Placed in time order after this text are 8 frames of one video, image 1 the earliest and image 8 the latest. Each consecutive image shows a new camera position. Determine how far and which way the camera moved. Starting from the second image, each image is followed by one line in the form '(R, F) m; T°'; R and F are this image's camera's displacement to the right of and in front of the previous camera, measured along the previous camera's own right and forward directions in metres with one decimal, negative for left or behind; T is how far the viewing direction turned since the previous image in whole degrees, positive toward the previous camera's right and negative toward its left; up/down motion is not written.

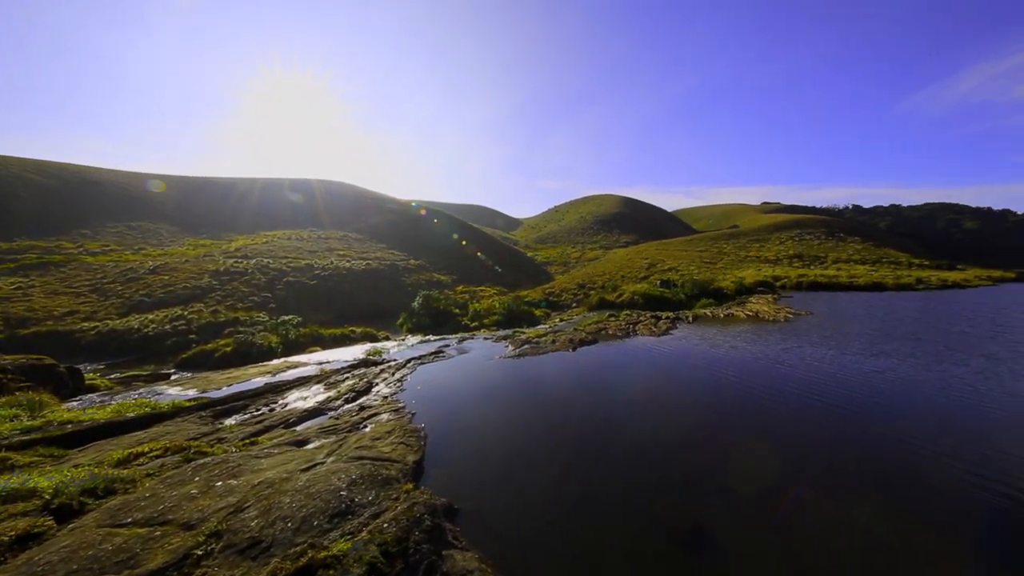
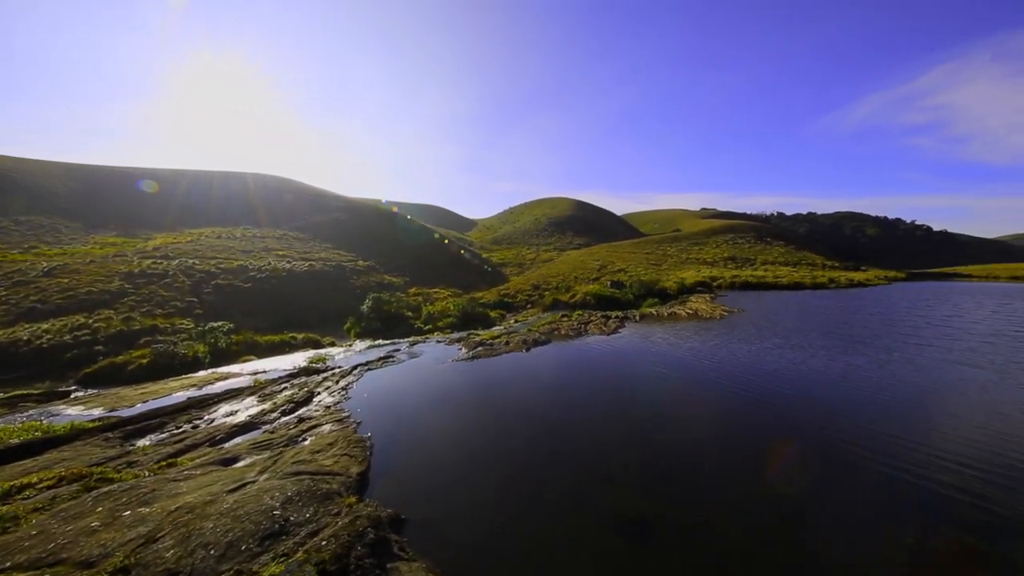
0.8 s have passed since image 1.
(+0.7, -0.1) m; +7°
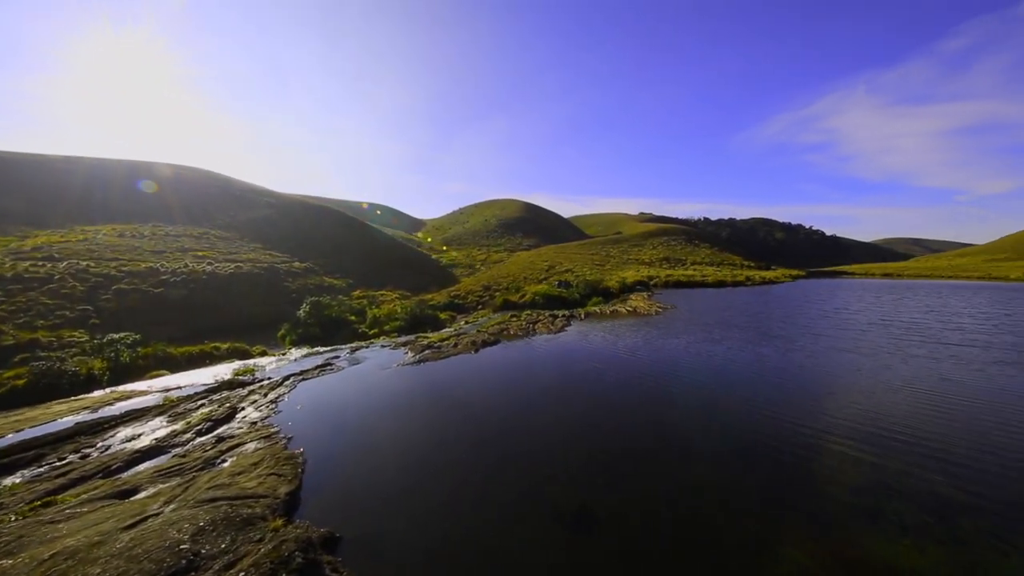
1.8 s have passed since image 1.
(+0.8, -0.1) m; +7°
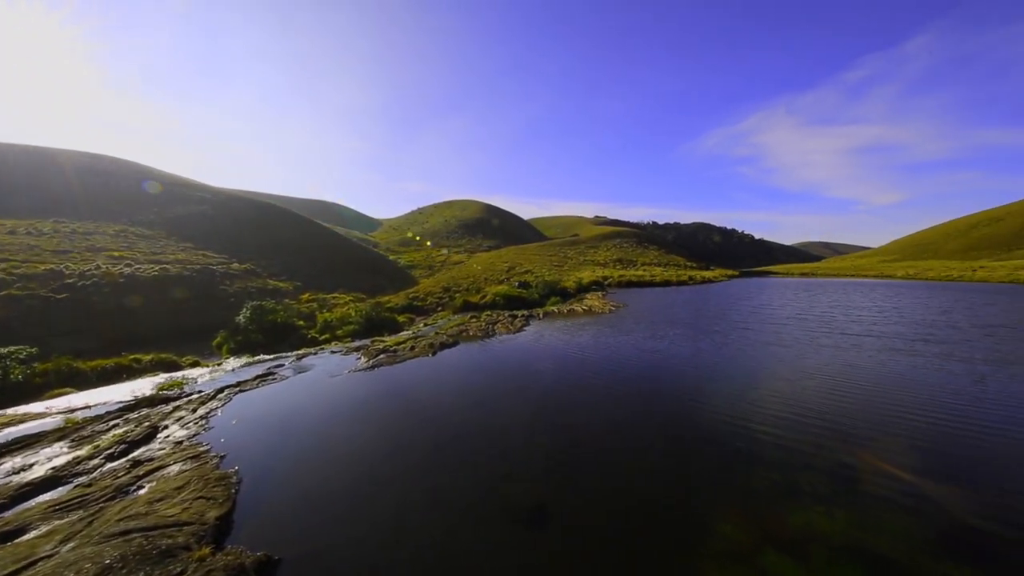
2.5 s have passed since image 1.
(+0.5, -0.1) m; +6°
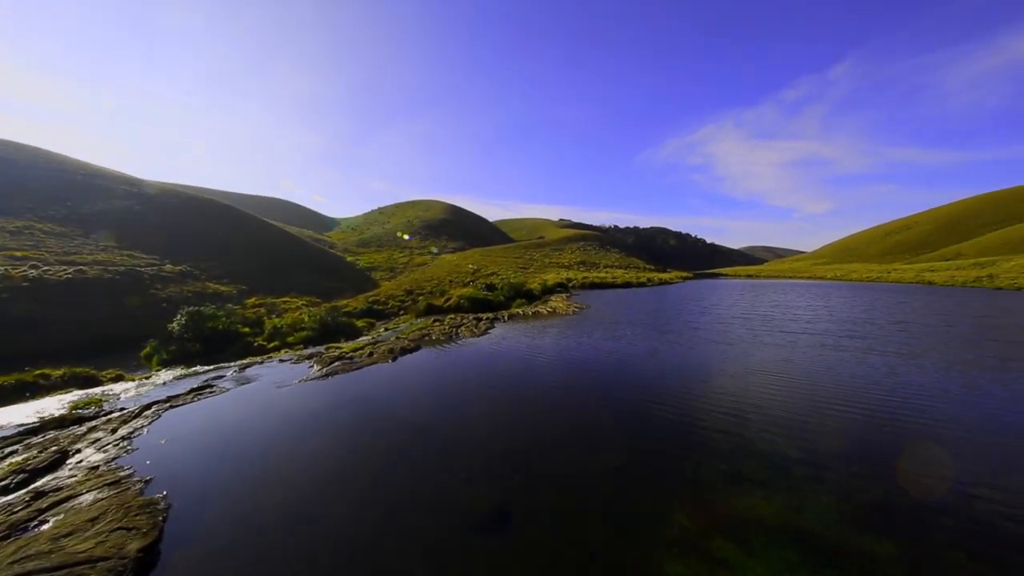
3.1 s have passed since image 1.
(+0.5, +0.1) m; +5°
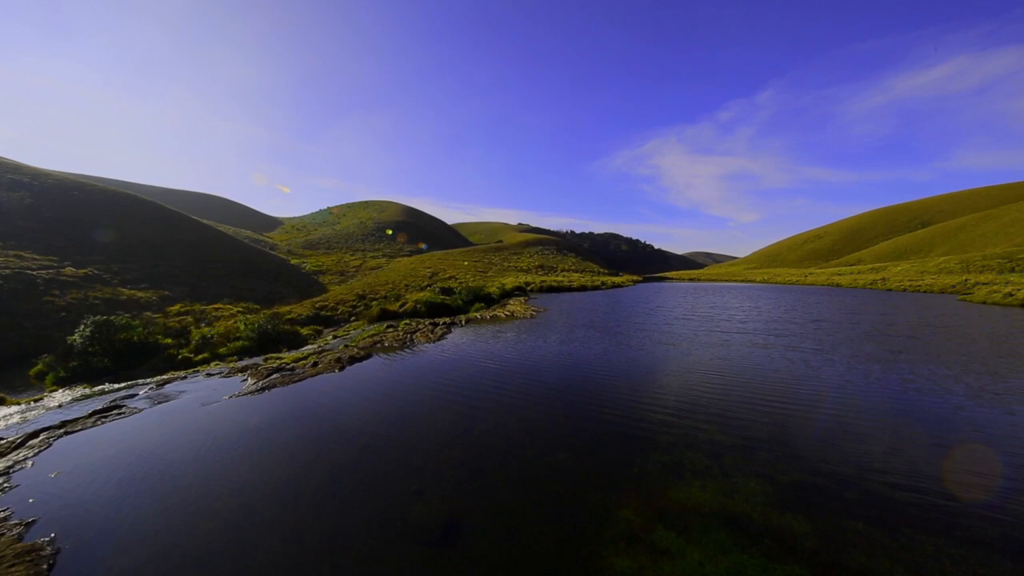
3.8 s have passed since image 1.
(+0.6, 0.0) m; +7°
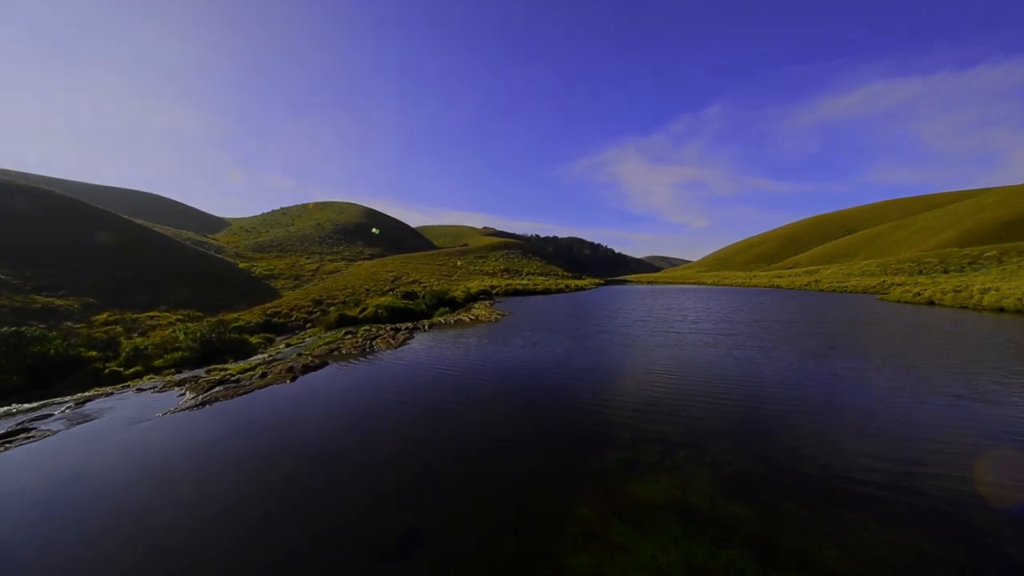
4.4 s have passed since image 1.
(+0.8, -0.2) m; +5°
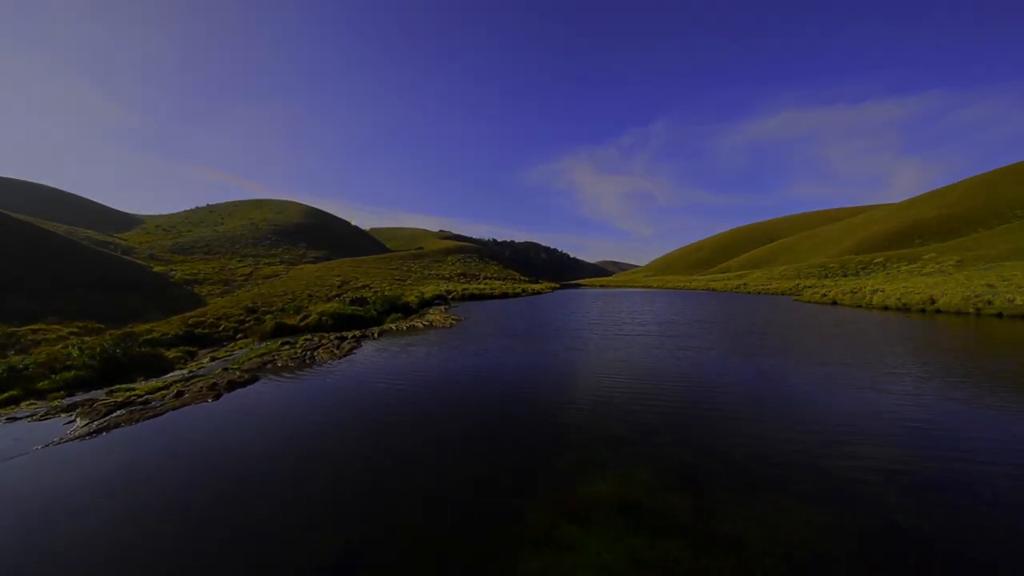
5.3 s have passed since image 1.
(+0.5, 0.0) m; +7°
